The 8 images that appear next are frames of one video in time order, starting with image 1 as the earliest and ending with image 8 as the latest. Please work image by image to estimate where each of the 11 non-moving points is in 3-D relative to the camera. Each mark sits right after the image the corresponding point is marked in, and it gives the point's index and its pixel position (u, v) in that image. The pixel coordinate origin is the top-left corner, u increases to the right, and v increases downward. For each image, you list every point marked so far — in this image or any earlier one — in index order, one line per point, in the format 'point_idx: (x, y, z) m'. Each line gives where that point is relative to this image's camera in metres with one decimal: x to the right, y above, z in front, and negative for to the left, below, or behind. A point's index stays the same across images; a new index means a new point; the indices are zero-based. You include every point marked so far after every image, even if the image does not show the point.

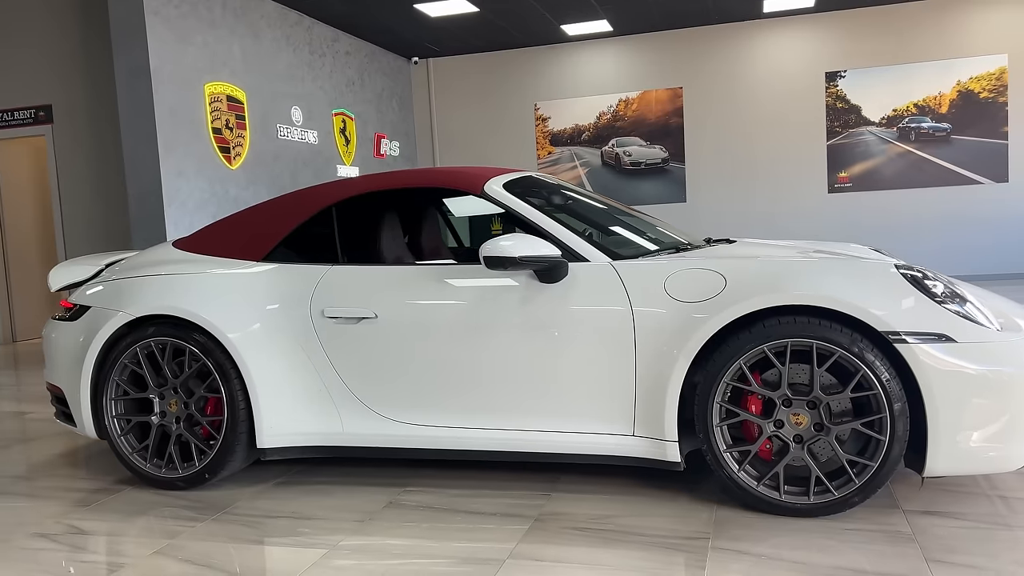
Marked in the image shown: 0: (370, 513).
0: (-0.4, -0.6, +2.3) m
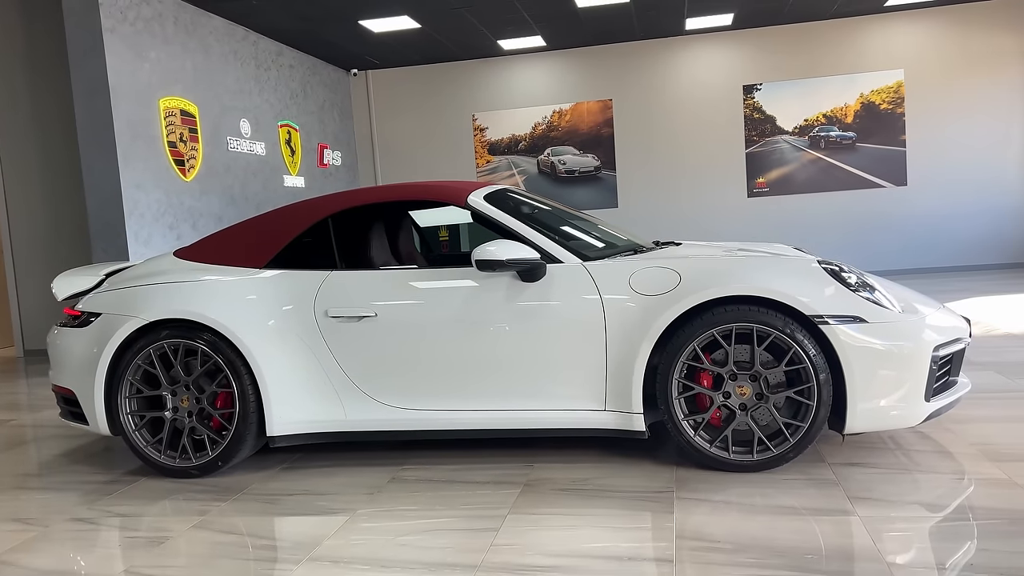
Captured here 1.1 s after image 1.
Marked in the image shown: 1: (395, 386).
0: (-0.4, -0.6, +2.6) m
1: (-0.4, -0.3, +2.7) m
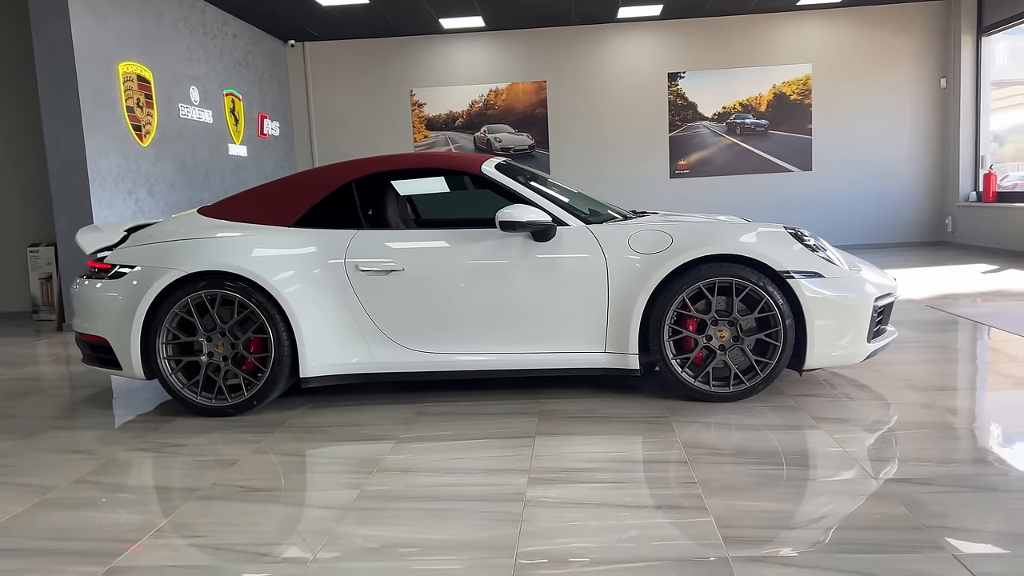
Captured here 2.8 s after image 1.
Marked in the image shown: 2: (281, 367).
0: (-0.4, -0.5, +2.9) m
1: (-0.3, -0.2, +3.1) m
2: (-0.8, -0.3, +3.1) m
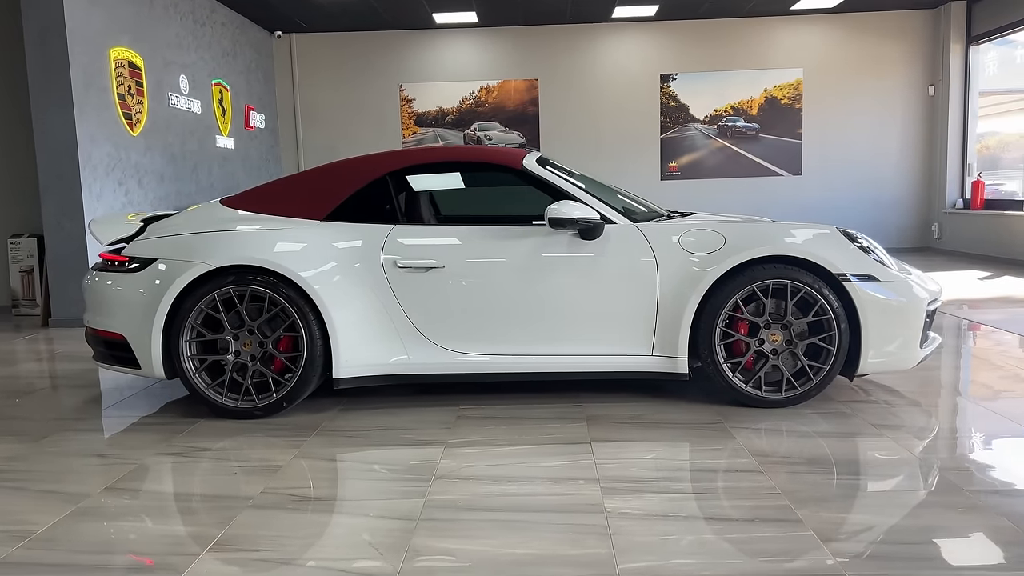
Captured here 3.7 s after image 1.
0: (-0.2, -0.5, +2.8) m
1: (-0.2, -0.2, +3.0) m
2: (-0.7, -0.3, +2.9) m
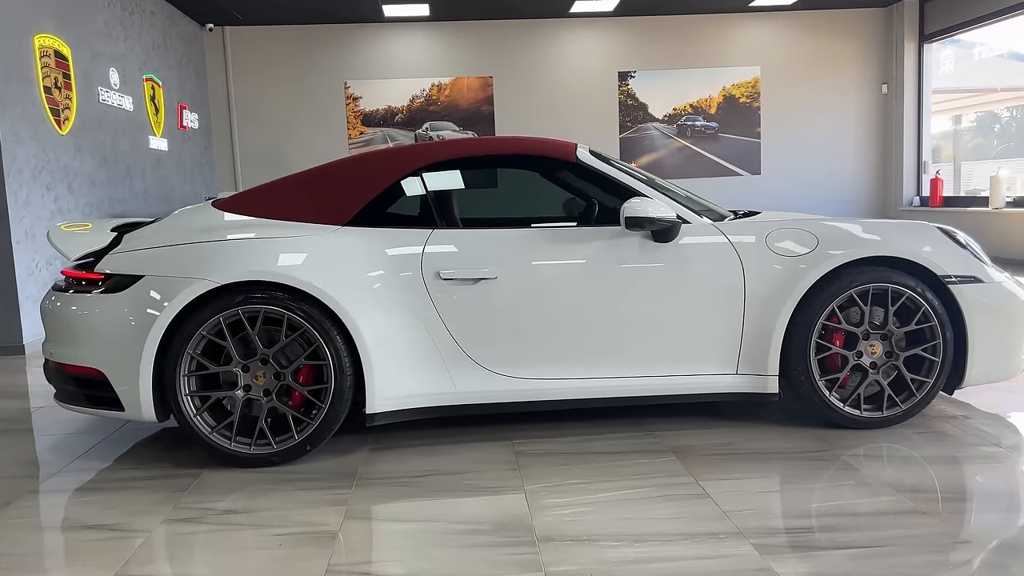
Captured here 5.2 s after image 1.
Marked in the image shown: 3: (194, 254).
0: (0.0, -0.5, +2.4) m
1: (0.0, -0.2, +2.5) m
2: (-0.5, -0.3, +2.4) m
3: (-0.9, +0.1, +2.4) m
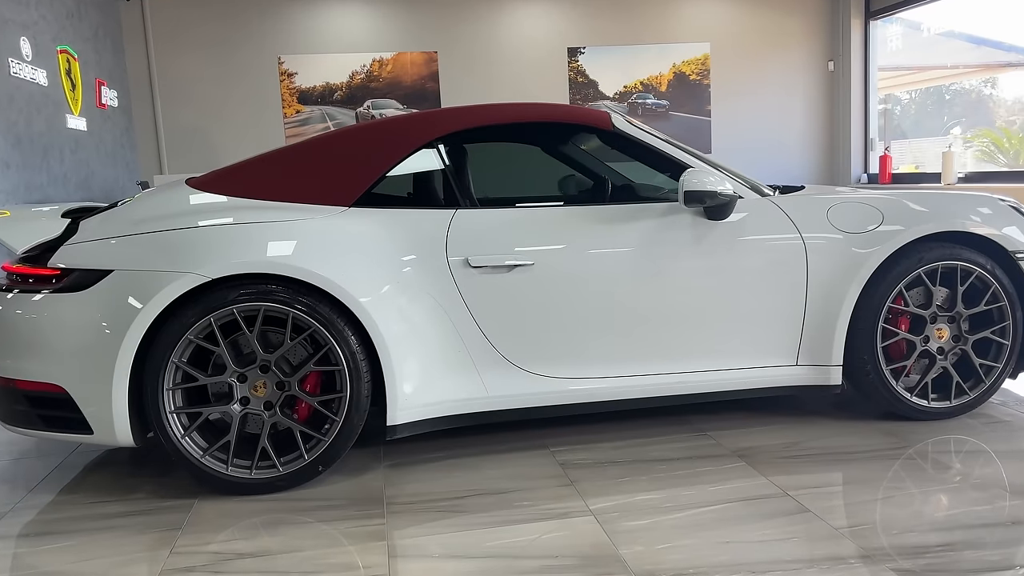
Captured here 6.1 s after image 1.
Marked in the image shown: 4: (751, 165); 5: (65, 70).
0: (+0.1, -0.5, +2.1) m
1: (+0.1, -0.2, +2.2) m
2: (-0.4, -0.3, +2.1) m
3: (-0.8, +0.1, +2.0) m
4: (+2.5, +1.3, +8.8) m
5: (-3.3, +1.6, +6.1) m
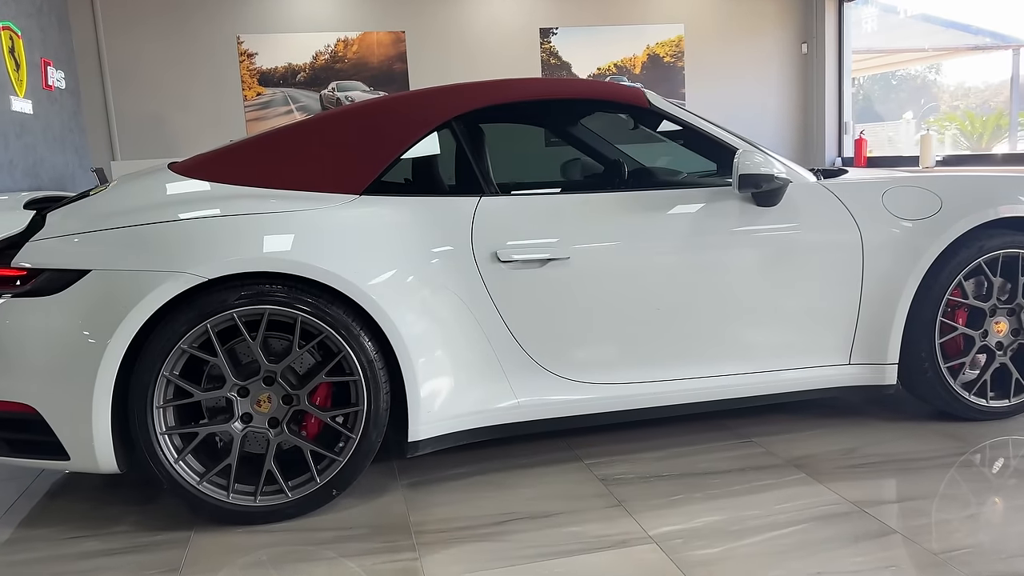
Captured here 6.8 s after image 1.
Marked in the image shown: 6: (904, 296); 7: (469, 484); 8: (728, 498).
0: (+0.2, -0.5, +1.9) m
1: (+0.2, -0.2, +2.0) m
2: (-0.3, -0.3, +1.8) m
3: (-0.7, +0.1, +1.8) m
4: (+2.2, +1.5, +8.7) m
5: (-3.4, +1.6, +5.7) m
6: (+1.0, 0.0, +2.1) m
7: (-0.1, -0.4, +2.0) m
8: (+0.5, -0.5, +1.8) m
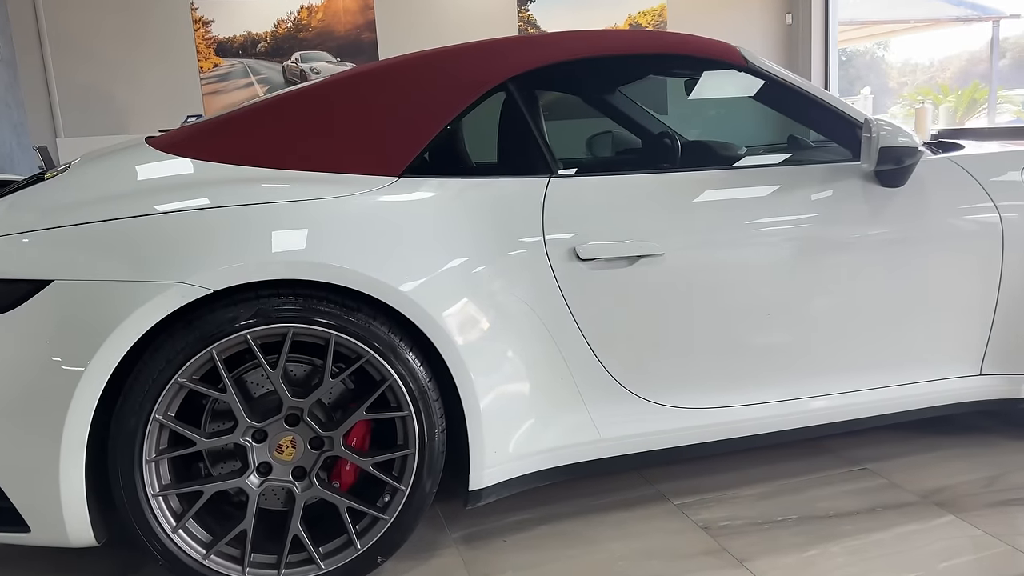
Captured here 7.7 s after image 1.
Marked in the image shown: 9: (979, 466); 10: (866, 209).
0: (+0.4, -0.5, +1.5) m
1: (+0.3, -0.2, +1.6) m
2: (-0.1, -0.3, +1.4) m
3: (-0.6, +0.1, +1.3) m
4: (+1.9, +1.6, +8.4) m
5: (-3.5, +1.7, +5.1) m
6: (+1.1, 0.0, +1.8) m
7: (0.0, -0.5, +1.6) m
8: (+0.6, -0.5, +1.5) m
9: (+1.0, -0.4, +1.8) m
10: (+0.7, +0.2, +1.7) m
